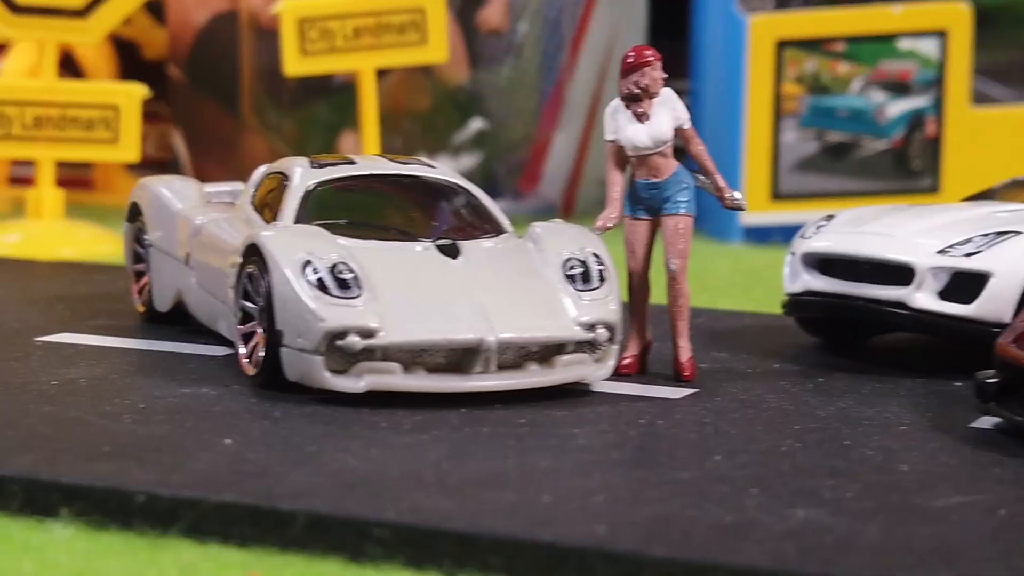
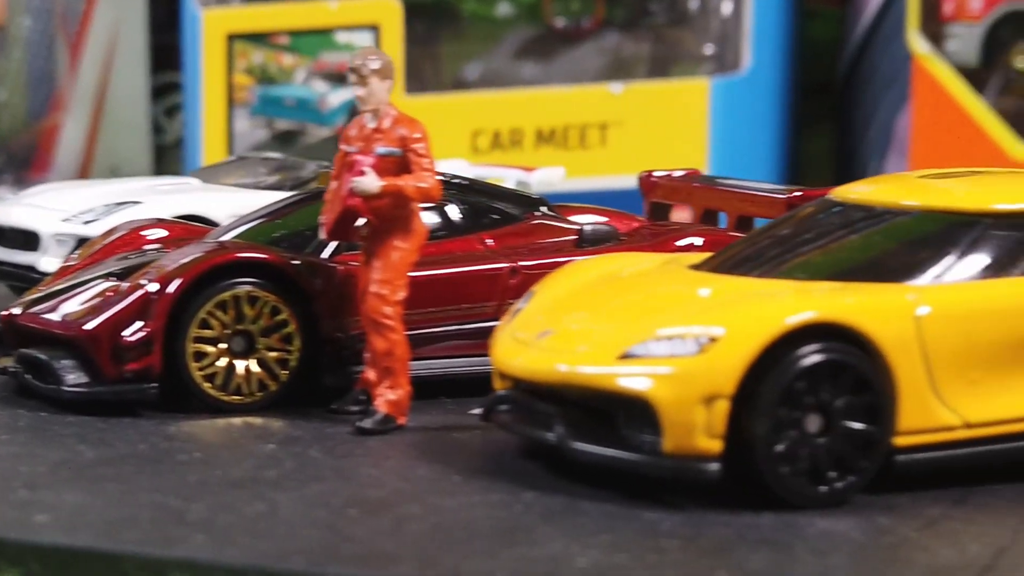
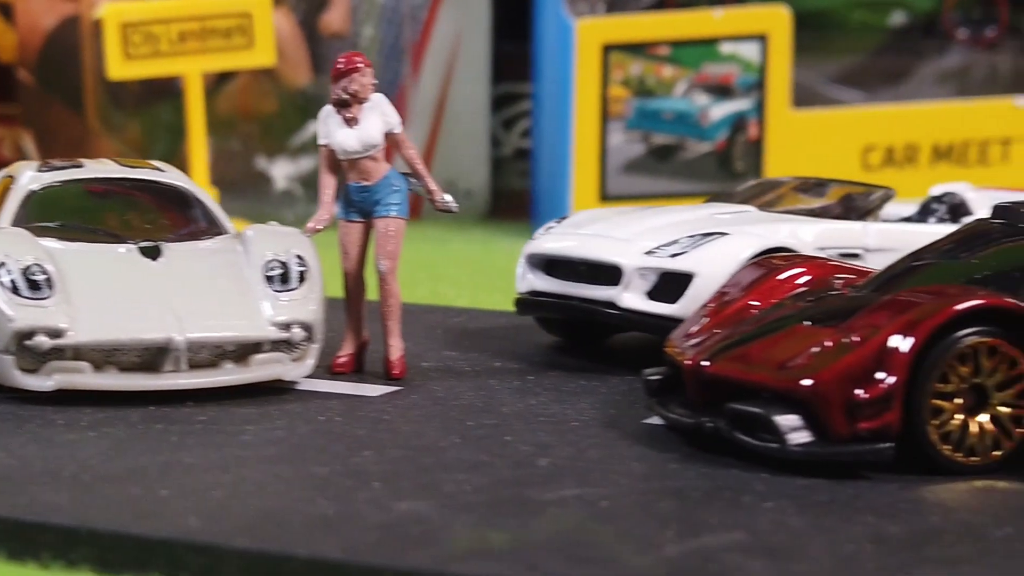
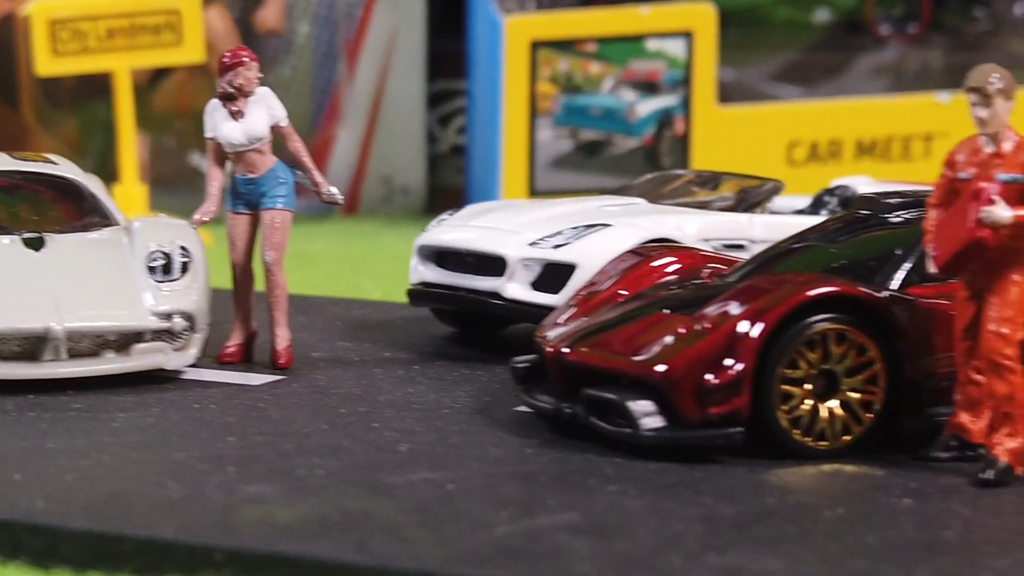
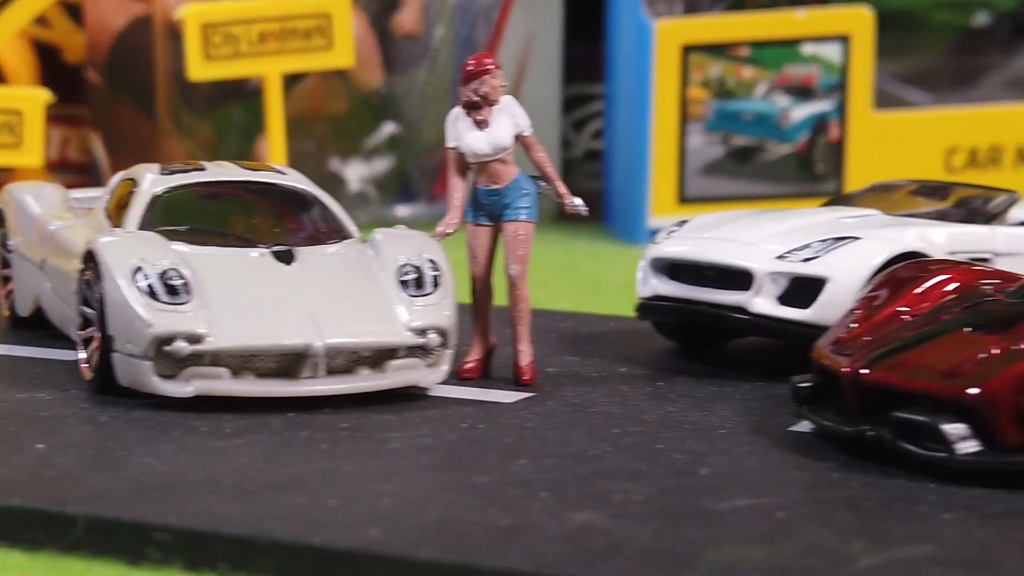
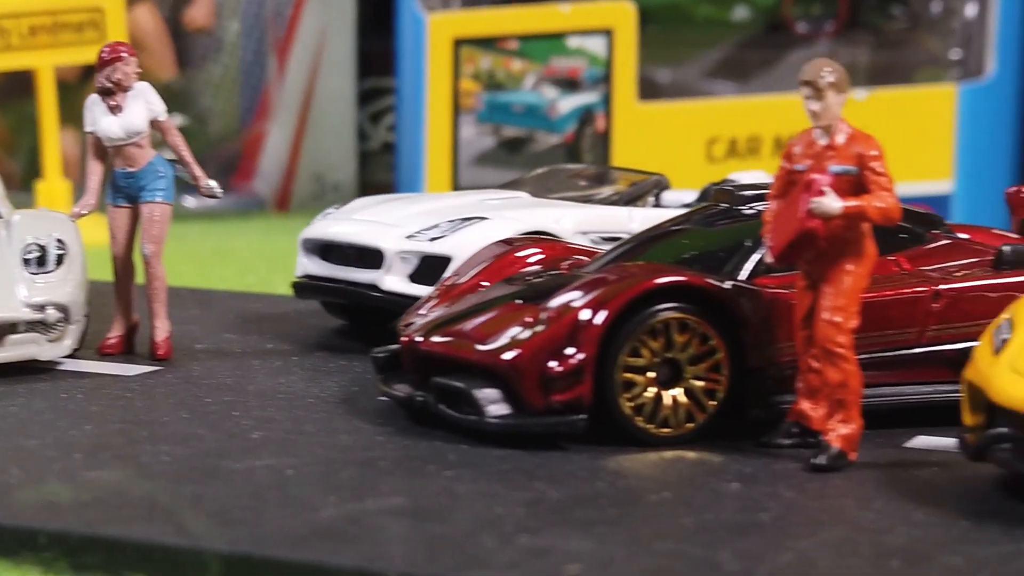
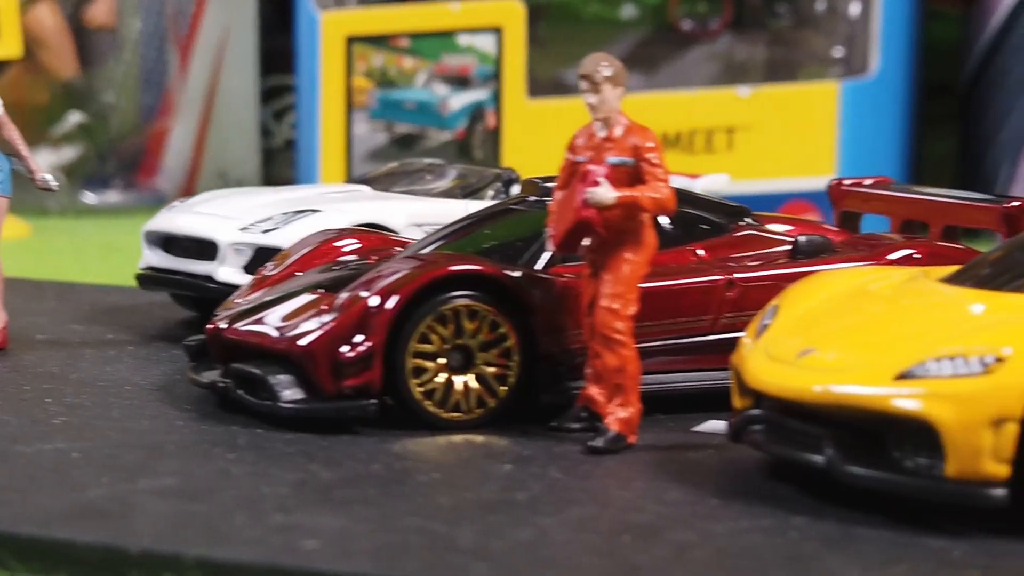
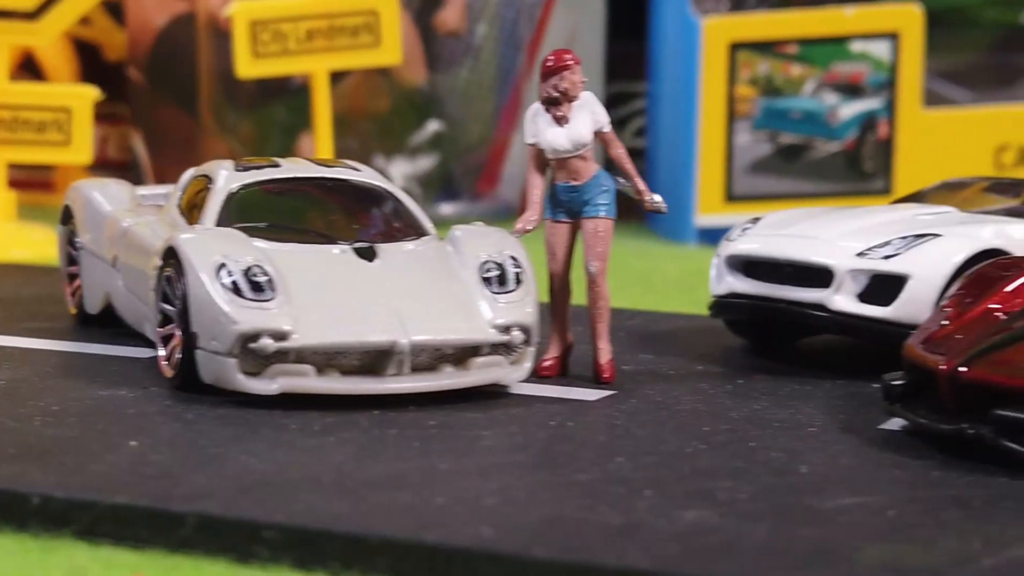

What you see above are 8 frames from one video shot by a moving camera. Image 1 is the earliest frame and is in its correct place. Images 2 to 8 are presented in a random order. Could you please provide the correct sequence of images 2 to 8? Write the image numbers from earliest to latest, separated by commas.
8, 5, 3, 4, 6, 7, 2
